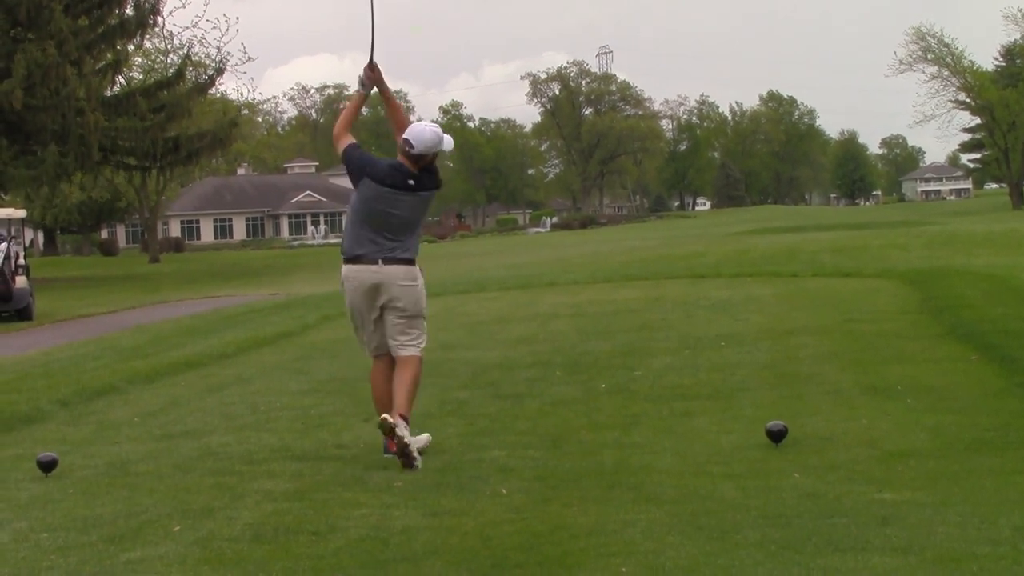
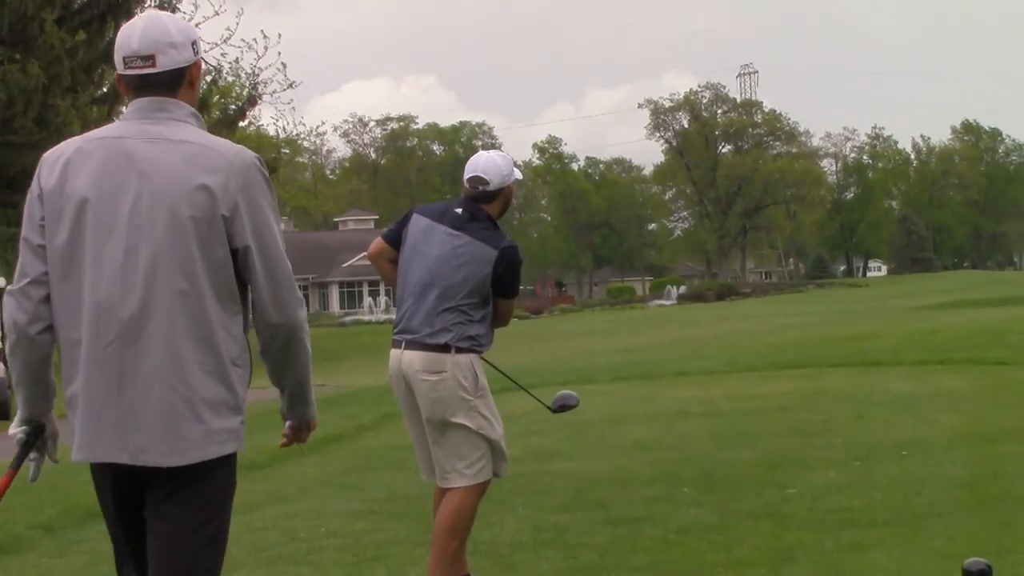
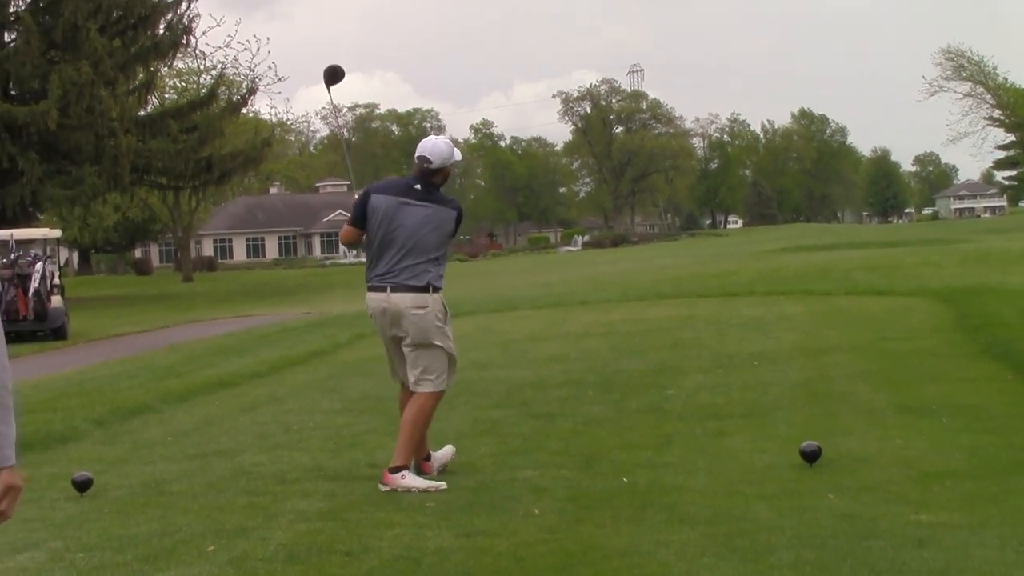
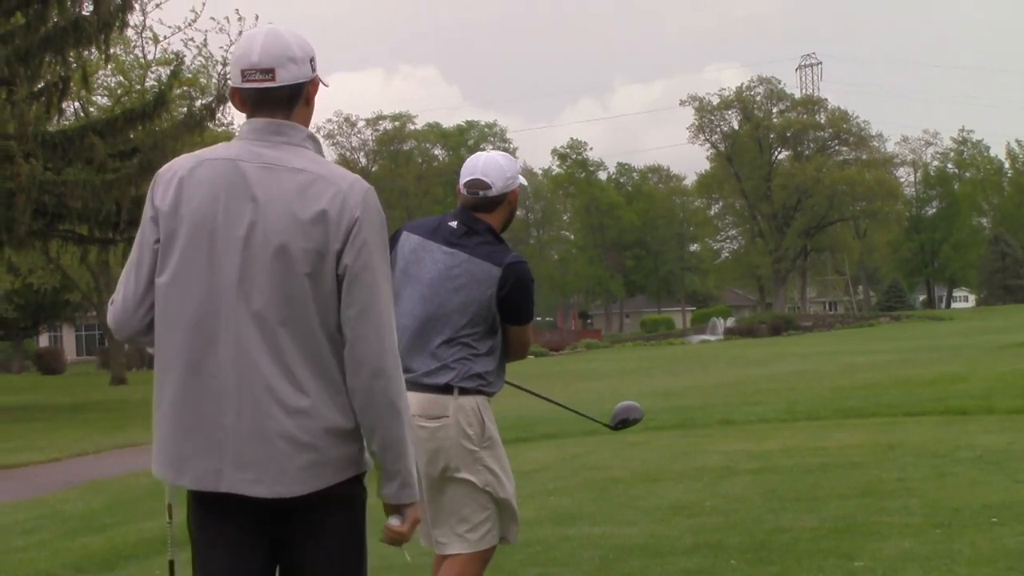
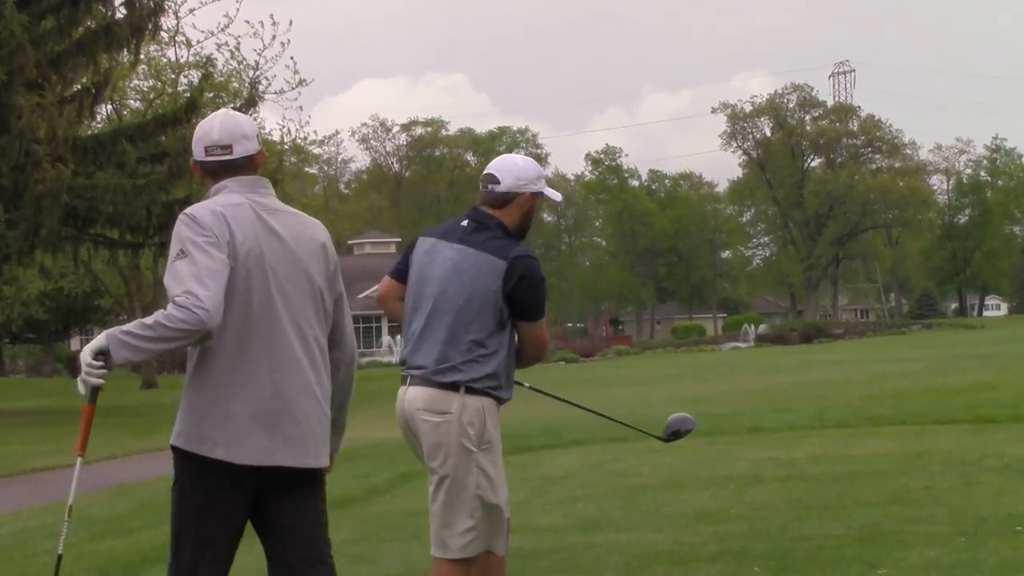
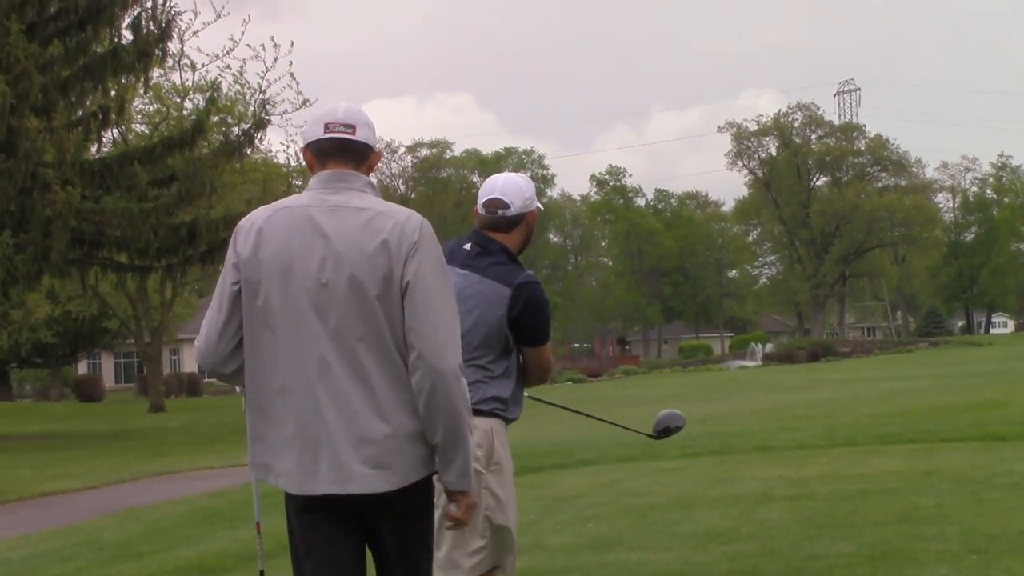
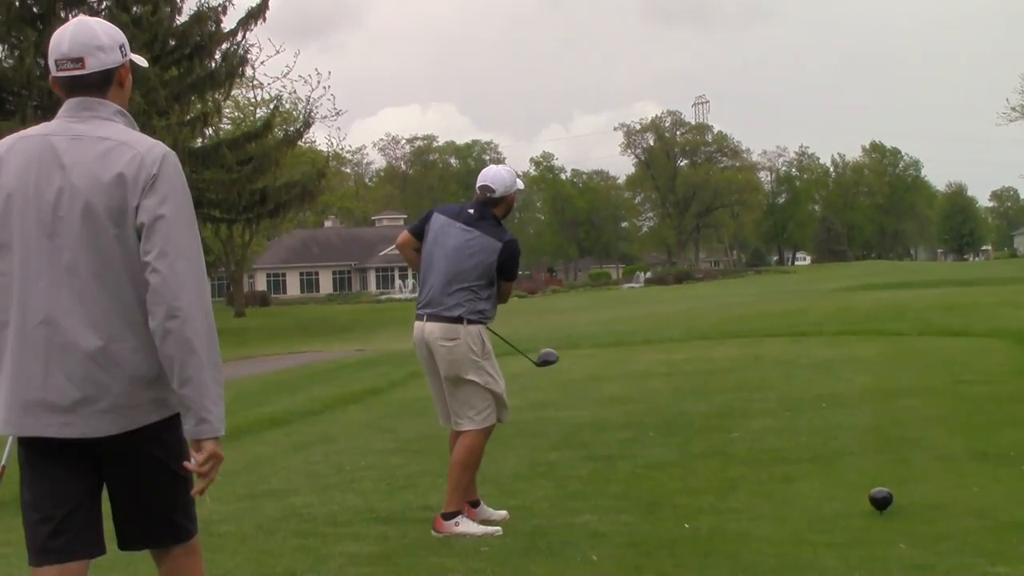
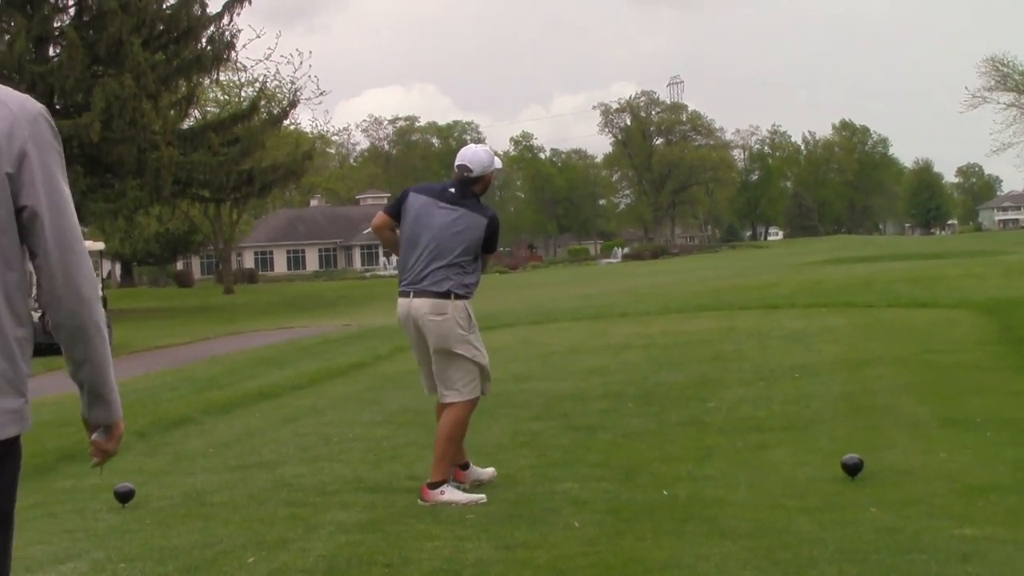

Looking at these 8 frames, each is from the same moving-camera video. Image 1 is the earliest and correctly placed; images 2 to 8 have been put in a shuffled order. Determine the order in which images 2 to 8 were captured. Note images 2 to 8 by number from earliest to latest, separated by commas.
3, 8, 7, 2, 4, 6, 5
